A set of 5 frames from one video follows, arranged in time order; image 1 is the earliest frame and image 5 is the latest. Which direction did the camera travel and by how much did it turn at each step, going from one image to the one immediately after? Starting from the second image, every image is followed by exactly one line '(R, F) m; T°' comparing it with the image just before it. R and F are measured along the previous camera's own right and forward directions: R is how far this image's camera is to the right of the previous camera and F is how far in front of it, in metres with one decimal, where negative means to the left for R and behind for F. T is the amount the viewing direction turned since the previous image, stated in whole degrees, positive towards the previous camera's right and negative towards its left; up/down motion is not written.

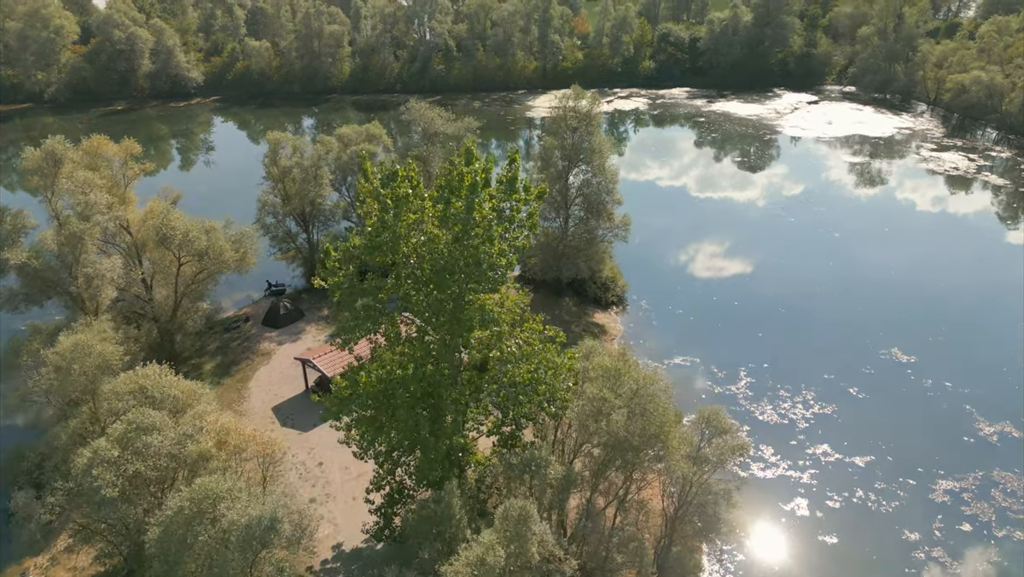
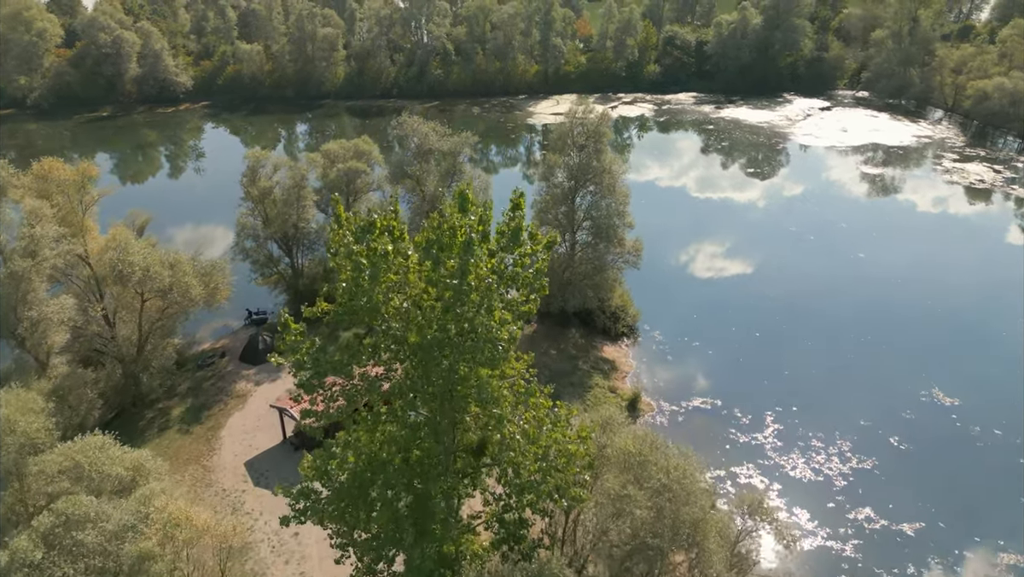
(-0.1, +2.8) m; 0°
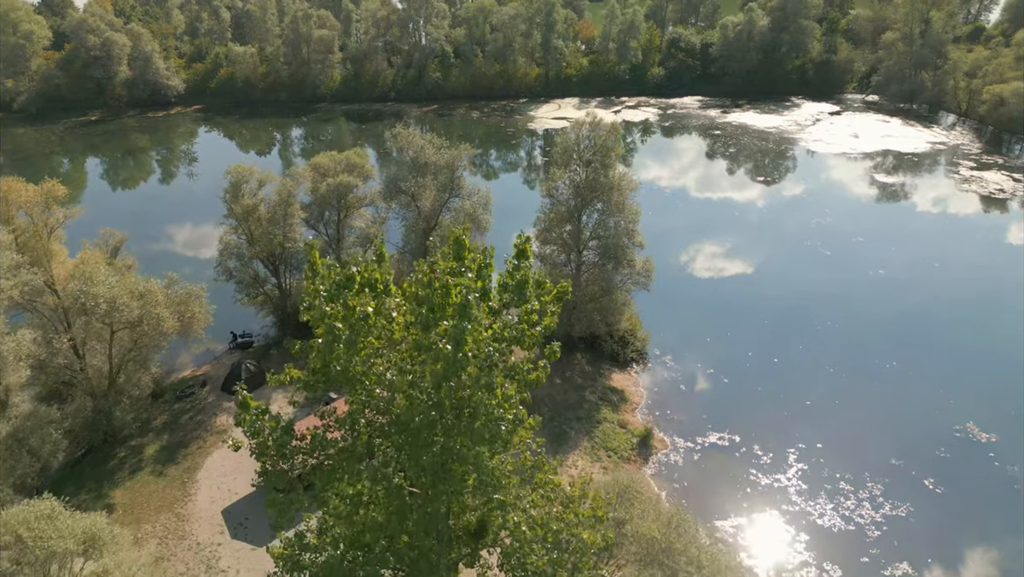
(-0.1, +2.0) m; 0°
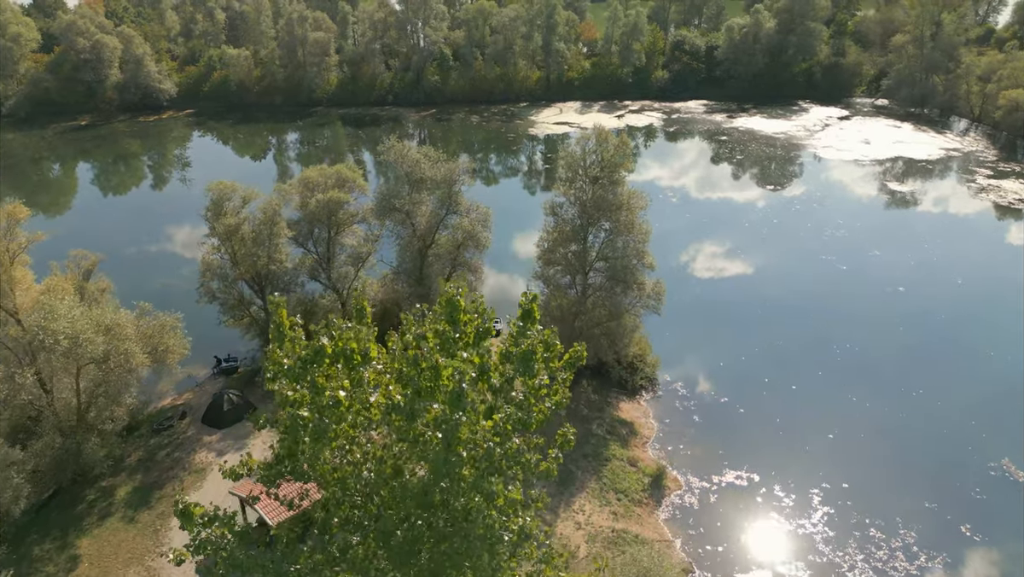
(-0.1, +1.8) m; 0°
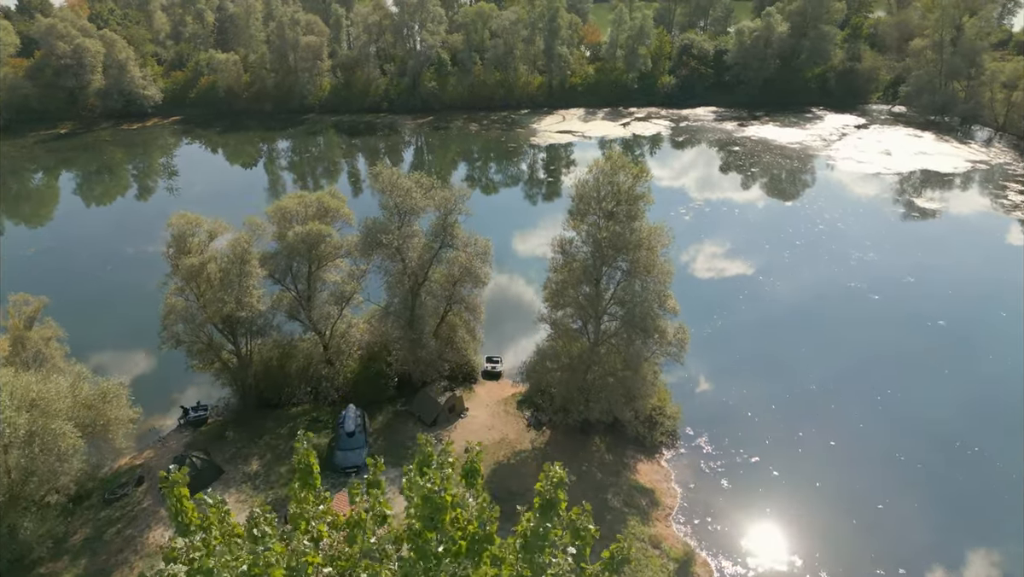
(-0.1, +3.1) m; 0°
